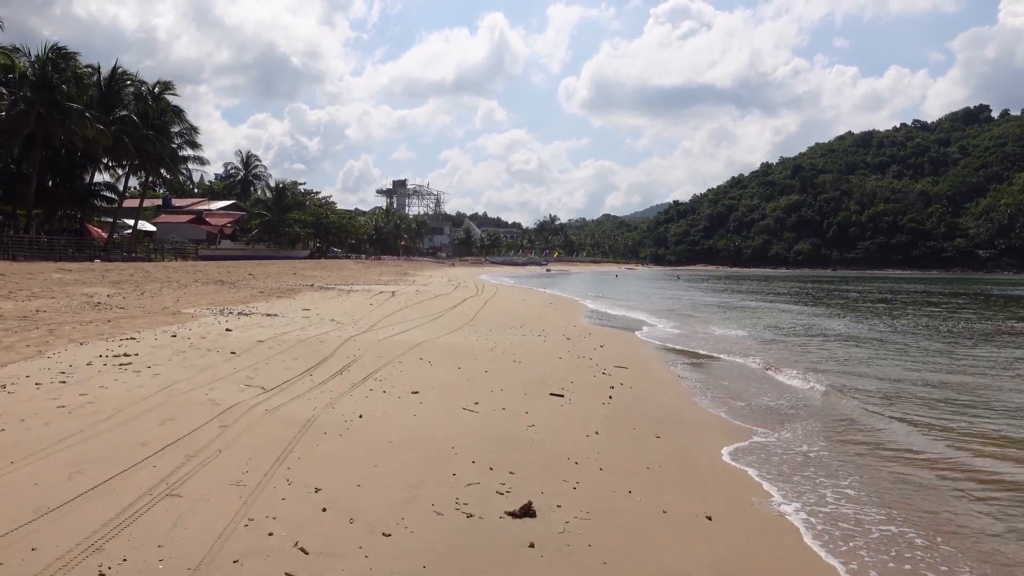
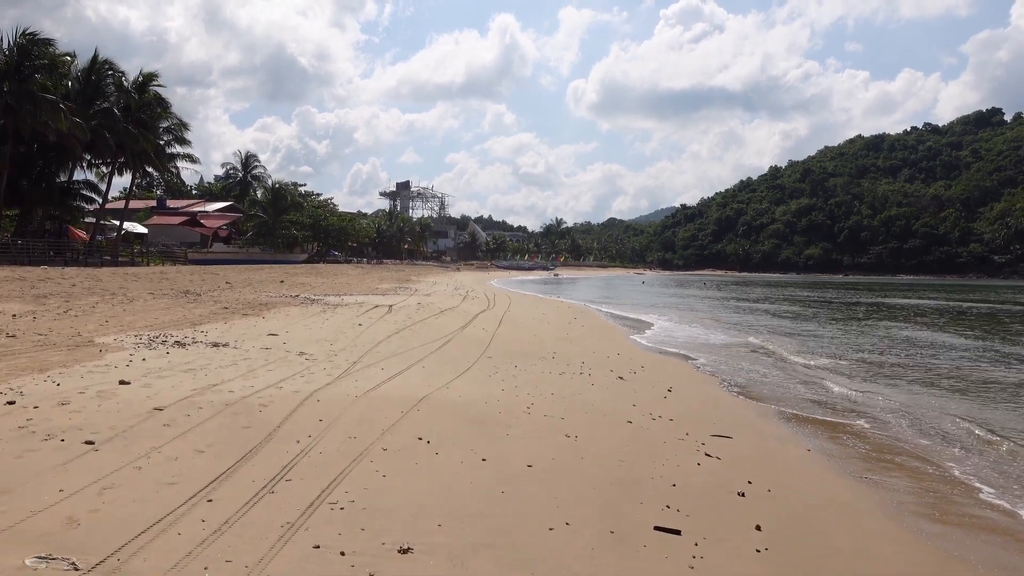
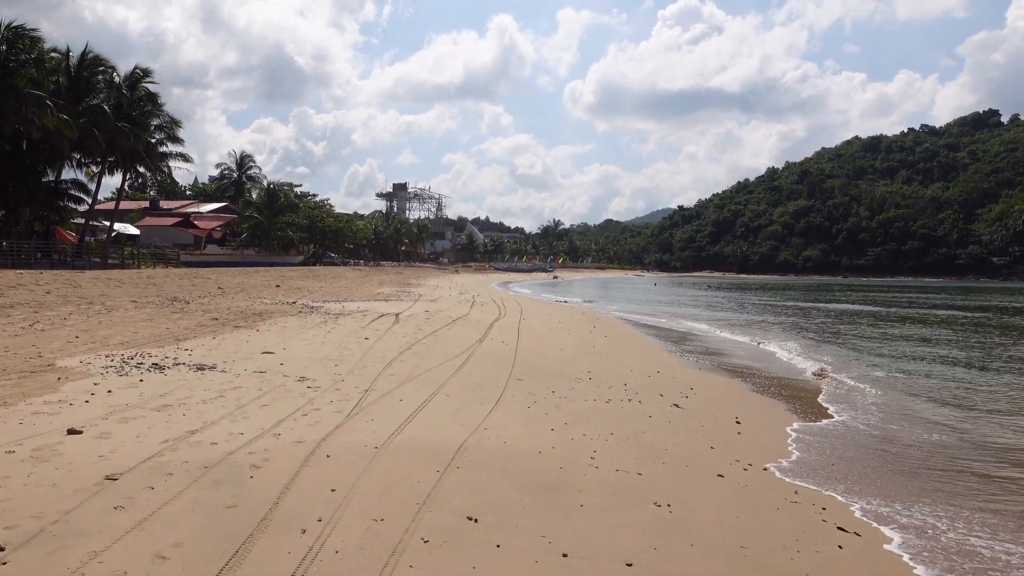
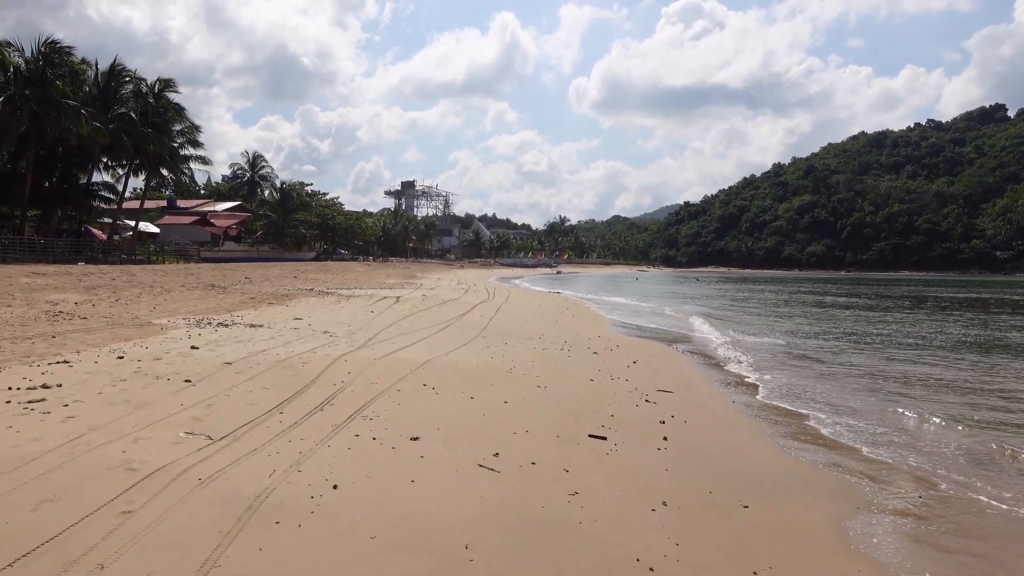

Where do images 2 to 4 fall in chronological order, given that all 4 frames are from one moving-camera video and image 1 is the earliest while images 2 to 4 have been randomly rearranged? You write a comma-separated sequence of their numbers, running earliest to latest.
4, 2, 3
